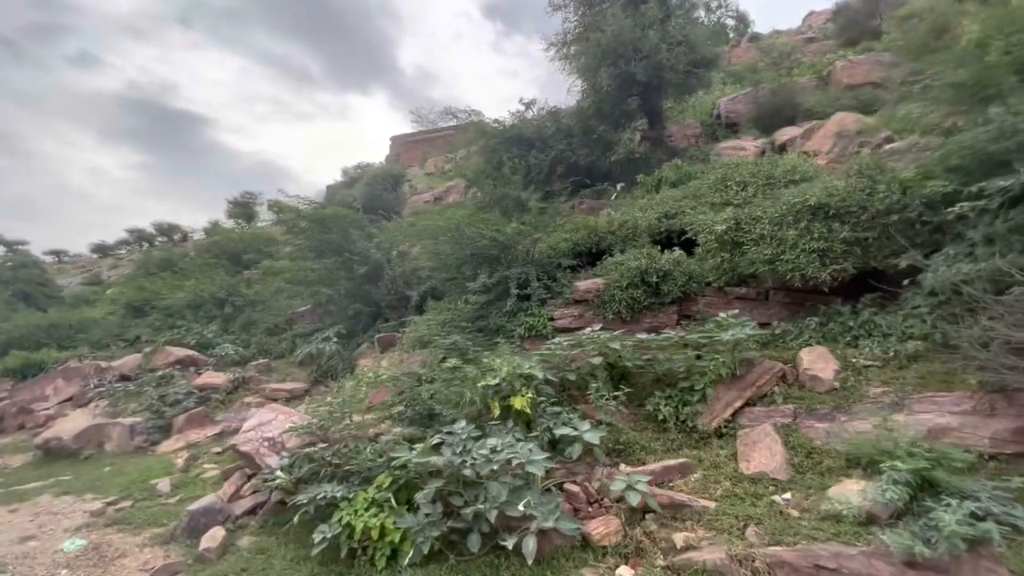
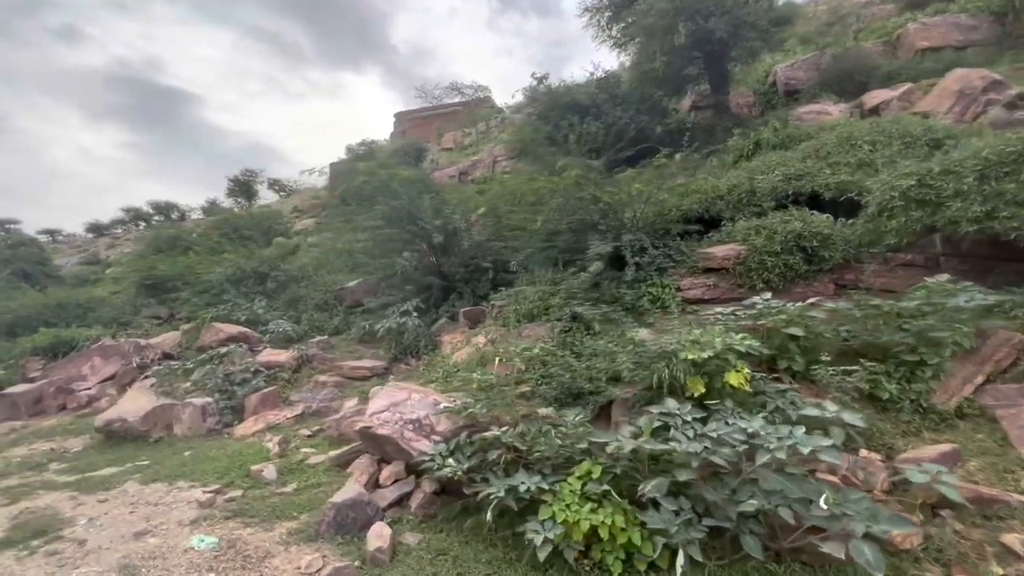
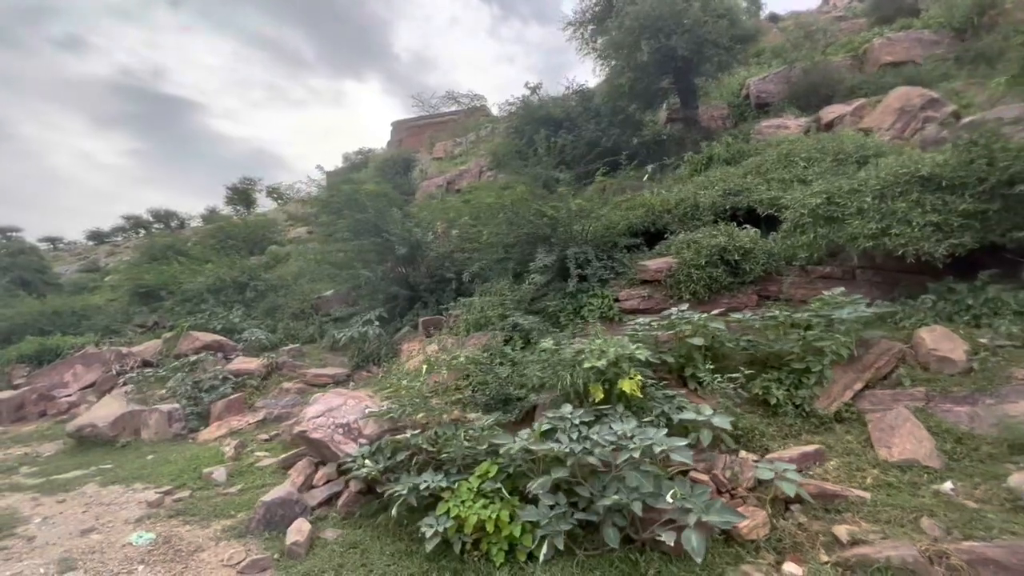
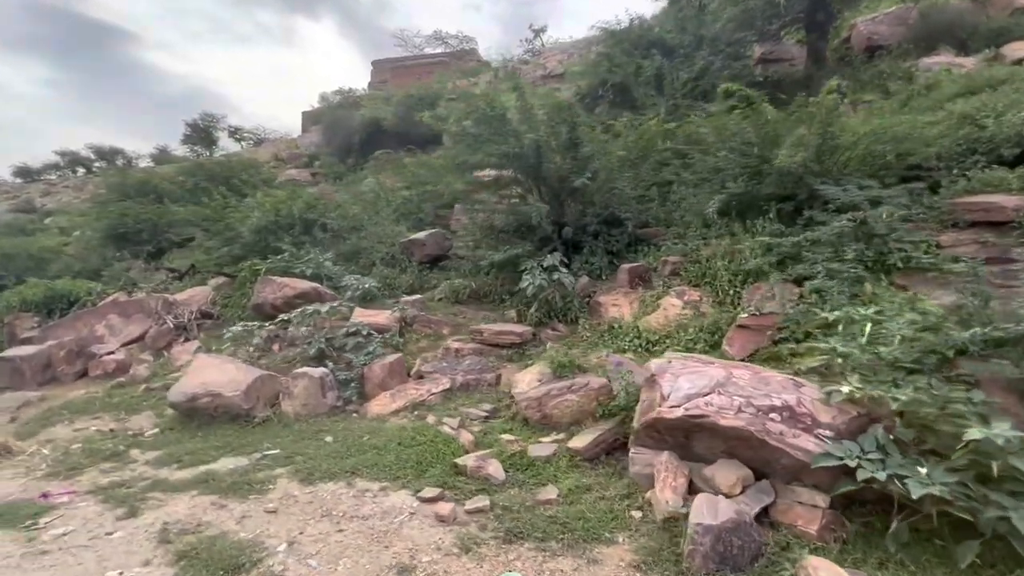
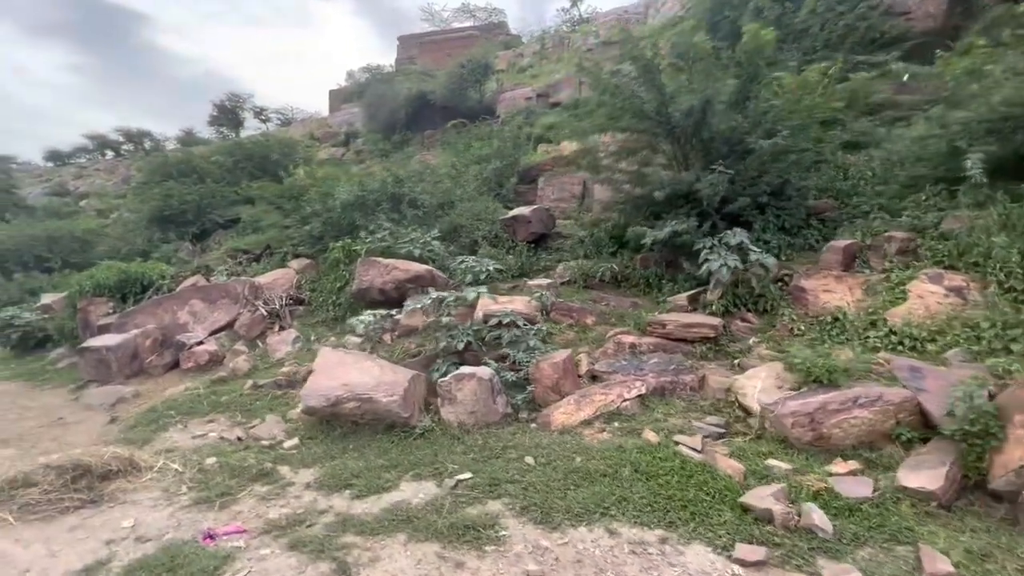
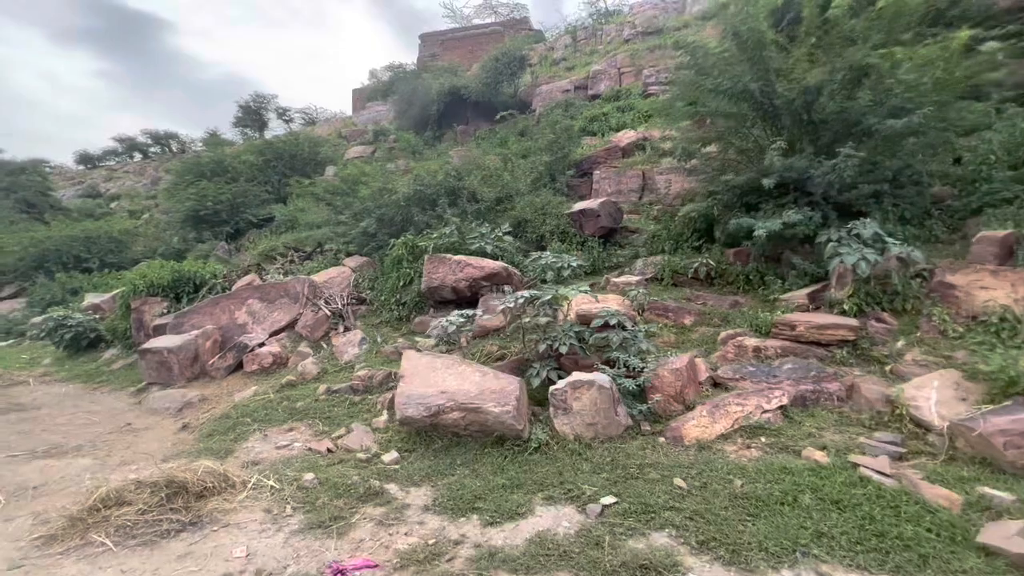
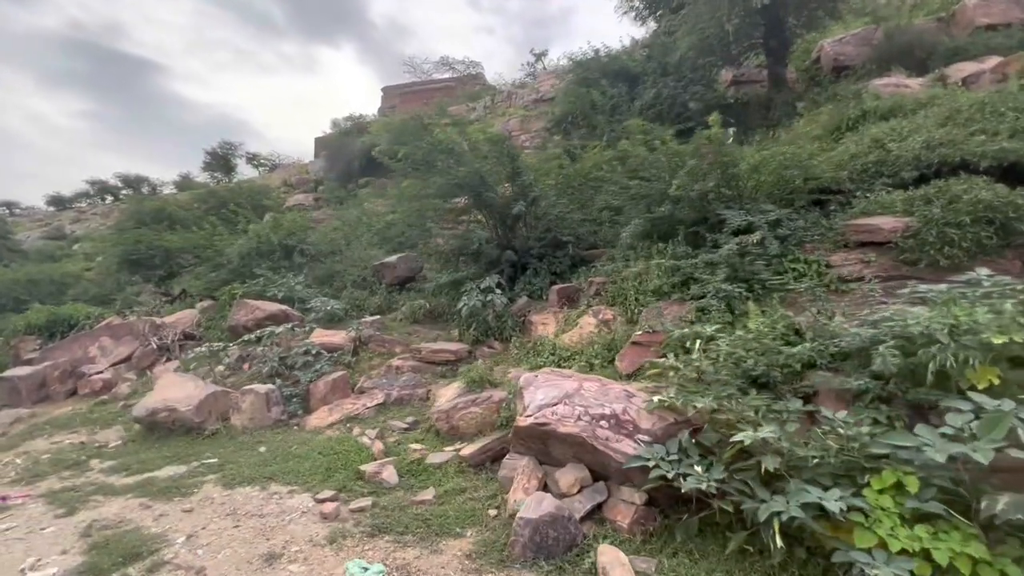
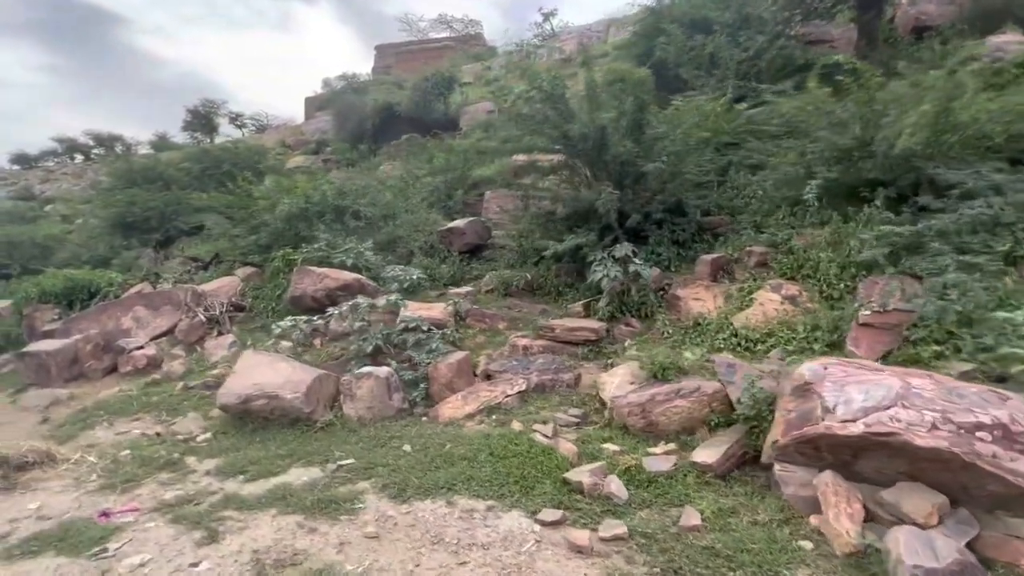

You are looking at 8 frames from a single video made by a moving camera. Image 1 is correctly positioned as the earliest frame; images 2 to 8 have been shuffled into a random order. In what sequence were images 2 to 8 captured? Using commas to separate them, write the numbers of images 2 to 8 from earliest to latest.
3, 2, 7, 4, 8, 5, 6
